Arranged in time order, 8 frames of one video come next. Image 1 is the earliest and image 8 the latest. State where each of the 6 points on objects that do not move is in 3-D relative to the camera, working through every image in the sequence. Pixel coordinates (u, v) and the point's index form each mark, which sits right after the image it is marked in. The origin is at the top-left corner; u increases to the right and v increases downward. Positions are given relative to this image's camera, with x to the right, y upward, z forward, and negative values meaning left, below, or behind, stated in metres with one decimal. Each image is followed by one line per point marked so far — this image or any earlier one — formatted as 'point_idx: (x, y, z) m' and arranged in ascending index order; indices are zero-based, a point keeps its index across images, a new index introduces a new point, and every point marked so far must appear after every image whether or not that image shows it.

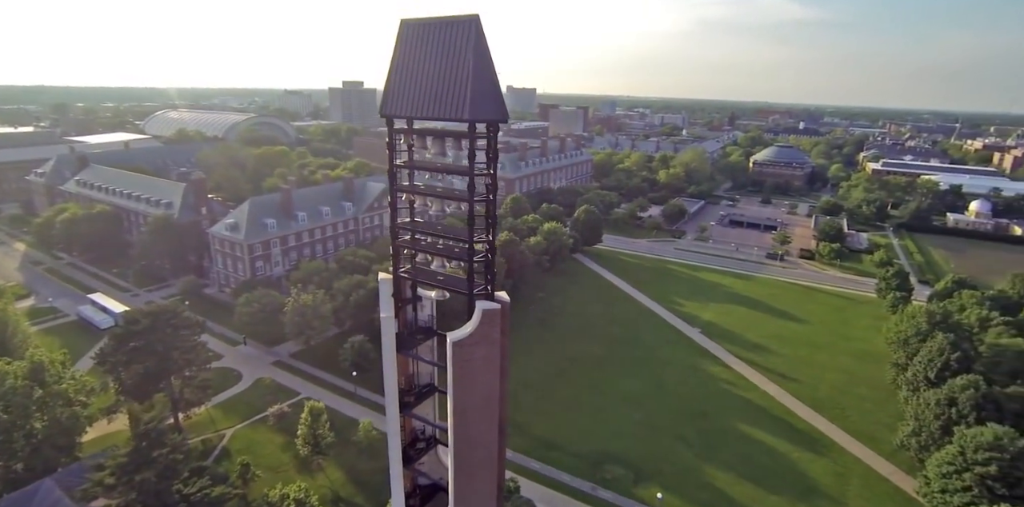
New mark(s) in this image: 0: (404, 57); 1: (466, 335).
0: (-1.7, +3.1, +8.7) m
1: (-0.7, -1.5, +9.0) m
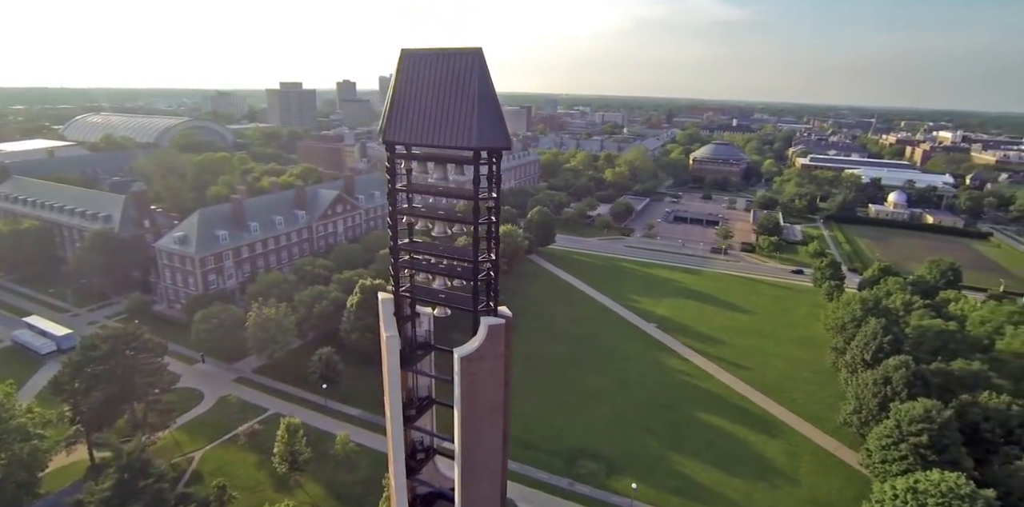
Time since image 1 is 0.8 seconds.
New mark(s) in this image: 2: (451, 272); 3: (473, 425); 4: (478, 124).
0: (-1.8, +2.8, +9.0) m
1: (-0.7, -1.8, +9.4) m
2: (-1.1, -0.5, +9.7) m
3: (-0.7, -3.3, +9.8) m
4: (-0.5, +2.0, +8.5) m
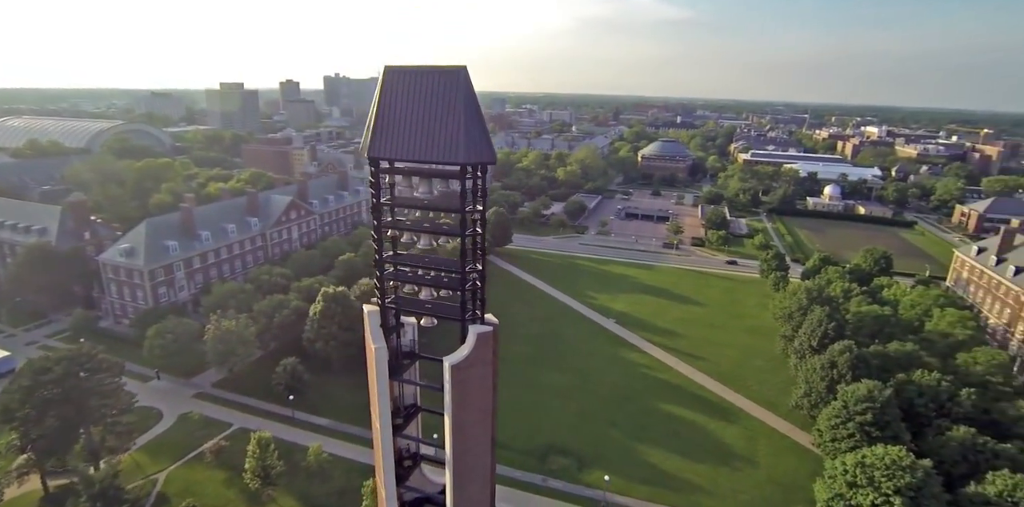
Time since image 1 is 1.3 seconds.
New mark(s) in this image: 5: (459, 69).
0: (-2.1, +2.6, +9.2) m
1: (-0.9, -2.0, +9.6) m
2: (-1.4, -0.6, +9.9) m
3: (-0.9, -3.4, +10.1) m
4: (-0.8, +1.8, +8.8) m
5: (-0.9, +3.0, +8.8) m
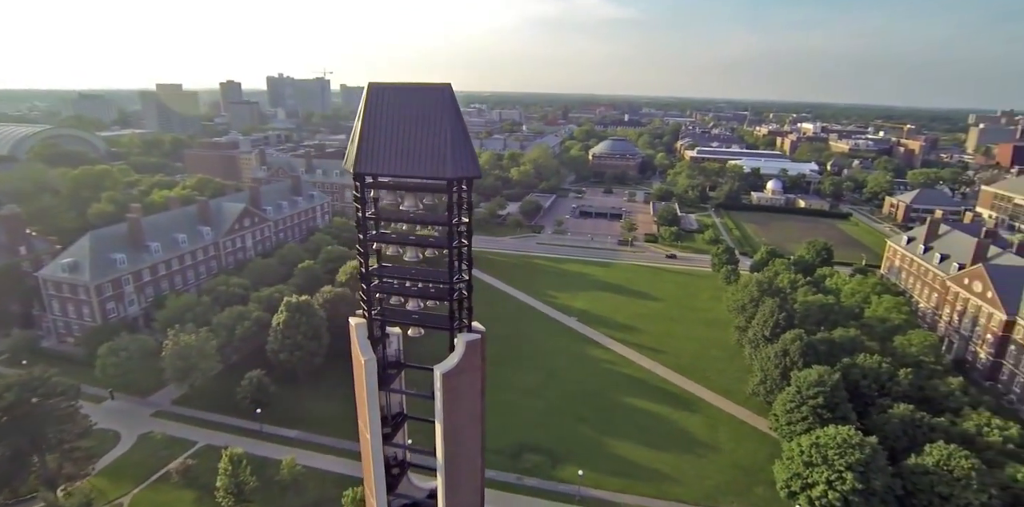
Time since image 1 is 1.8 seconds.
0: (-2.4, +2.4, +9.3) m
1: (-1.1, -2.2, +9.9) m
2: (-1.7, -0.8, +10.1) m
3: (-1.1, -3.6, +10.3) m
4: (-1.0, +1.6, +9.0) m
5: (-1.2, +2.8, +9.1) m
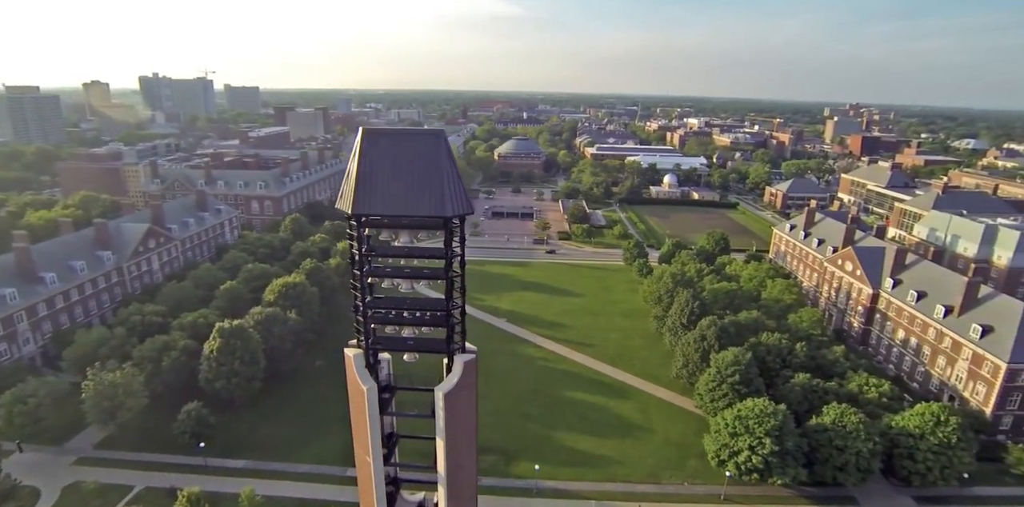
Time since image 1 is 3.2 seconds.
0: (-2.7, +1.8, +9.9) m
1: (-1.2, -2.7, +10.7) m
2: (-1.9, -1.4, +10.8) m
3: (-1.2, -4.1, +11.2) m
4: (-1.2, +1.1, +9.9) m
5: (-1.4, +2.3, +9.9) m
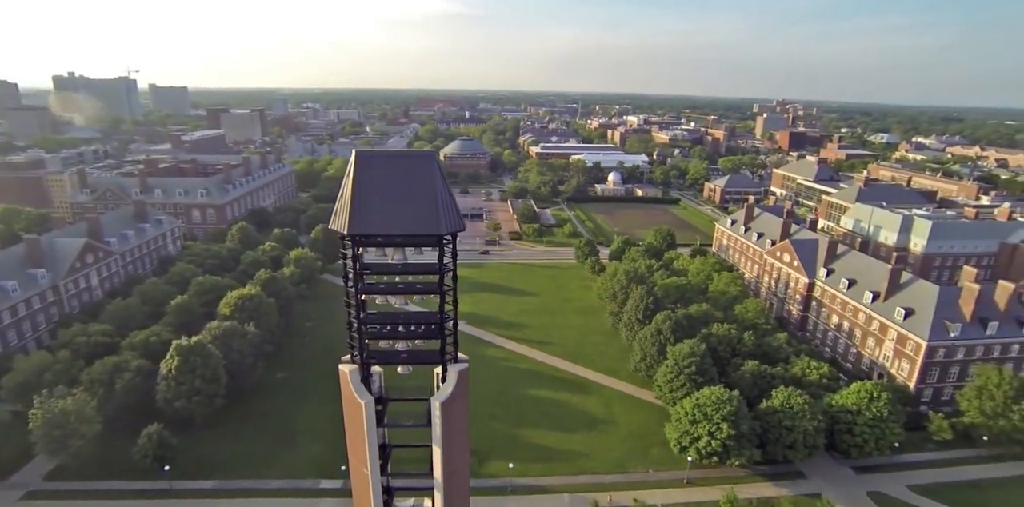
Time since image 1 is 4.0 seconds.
0: (-2.9, +1.5, +10.3) m
1: (-1.4, -2.9, +11.2) m
2: (-2.1, -1.7, +11.3) m
3: (-1.4, -4.4, +11.7) m
4: (-1.4, +0.9, +10.3) m
5: (-1.6, +2.0, +10.4) m
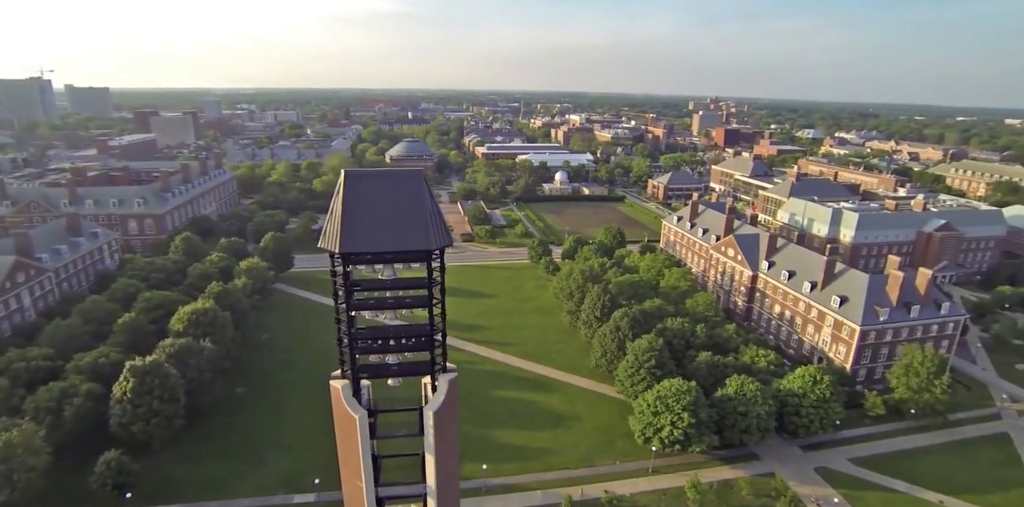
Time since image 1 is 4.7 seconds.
0: (-3.2, +1.2, +10.5) m
1: (-1.6, -3.2, +11.6) m
2: (-2.4, -2.0, +11.6) m
3: (-1.6, -4.6, +12.1) m
4: (-1.7, +0.6, +10.7) m
5: (-1.9, +1.7, +10.7) m
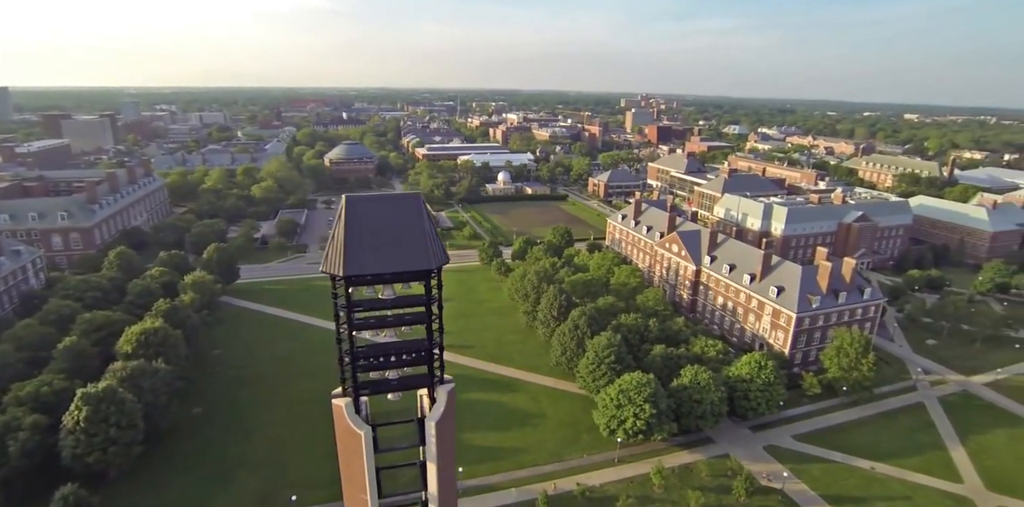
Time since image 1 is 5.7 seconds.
0: (-3.3, +0.7, +10.9) m
1: (-1.7, -3.6, +12.2) m
2: (-2.5, -2.3, +12.1) m
3: (-1.7, -5.0, +12.7) m
4: (-1.8, +0.2, +11.3) m
5: (-2.1, +1.3, +11.3) m
